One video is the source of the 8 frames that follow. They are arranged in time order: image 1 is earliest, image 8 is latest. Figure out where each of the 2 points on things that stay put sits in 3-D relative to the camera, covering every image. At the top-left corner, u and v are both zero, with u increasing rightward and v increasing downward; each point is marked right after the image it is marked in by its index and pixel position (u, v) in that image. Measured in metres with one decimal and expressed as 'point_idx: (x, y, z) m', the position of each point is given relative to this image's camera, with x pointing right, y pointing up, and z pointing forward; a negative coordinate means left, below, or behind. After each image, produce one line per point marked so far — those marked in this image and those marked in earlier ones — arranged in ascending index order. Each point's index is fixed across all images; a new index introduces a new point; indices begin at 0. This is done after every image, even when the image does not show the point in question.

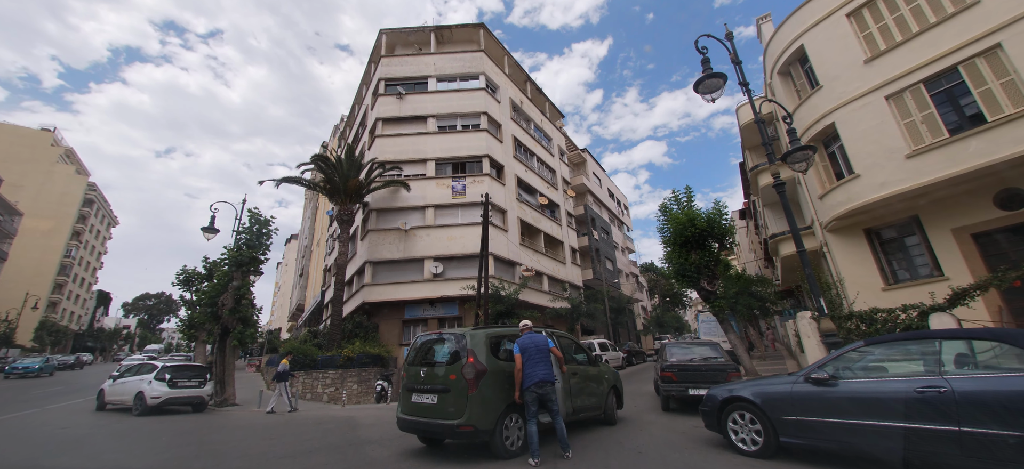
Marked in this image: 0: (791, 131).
0: (+5.5, +2.0, +7.4) m
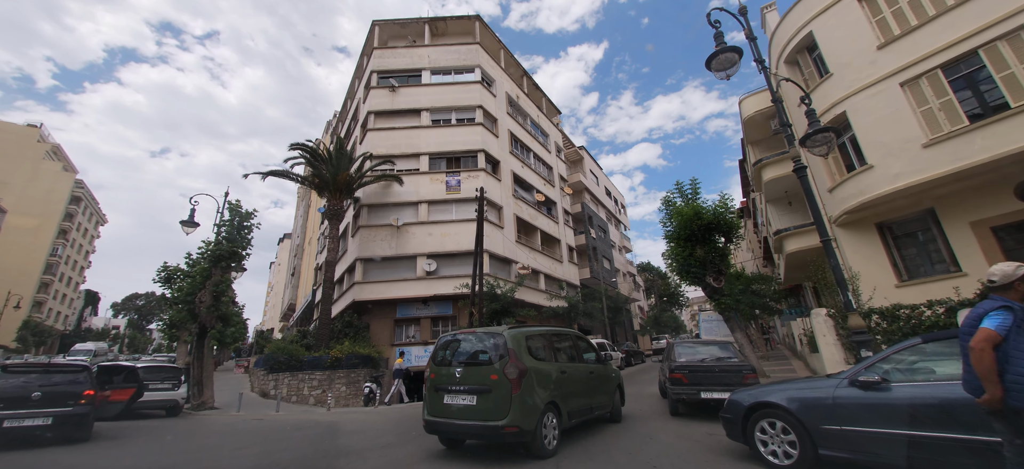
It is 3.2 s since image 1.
0: (+5.5, +2.2, +6.8) m
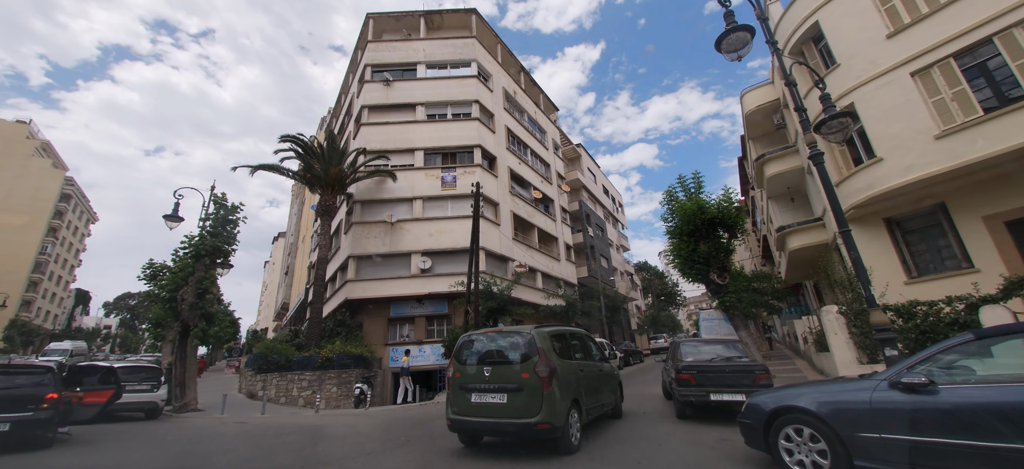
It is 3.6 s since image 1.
0: (+5.4, +2.4, +6.4) m
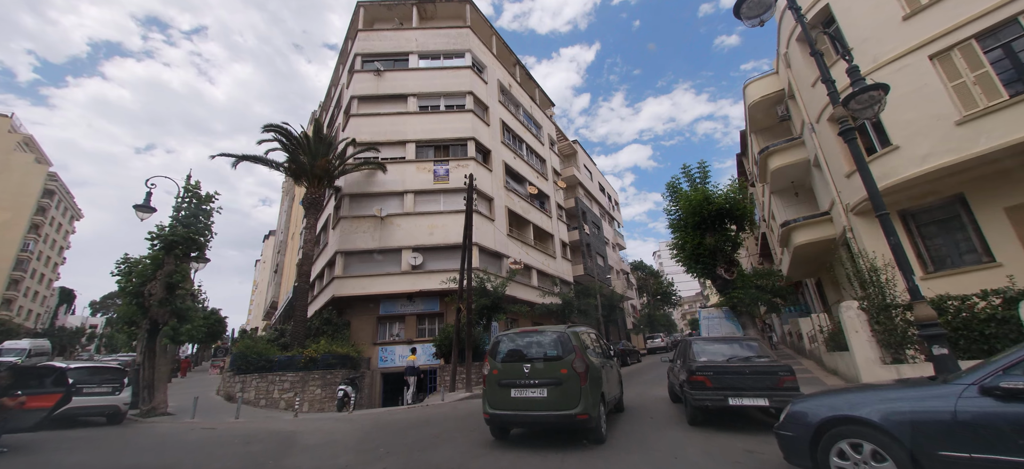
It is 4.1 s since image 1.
0: (+5.3, +2.6, +5.8) m
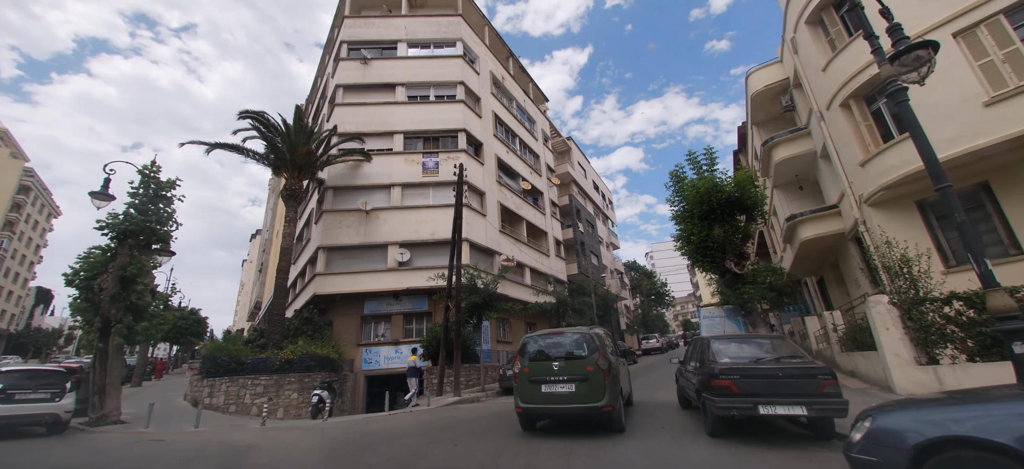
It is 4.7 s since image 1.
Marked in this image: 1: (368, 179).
0: (+5.2, +2.8, +5.1) m
1: (-7.3, +2.9, +19.0) m
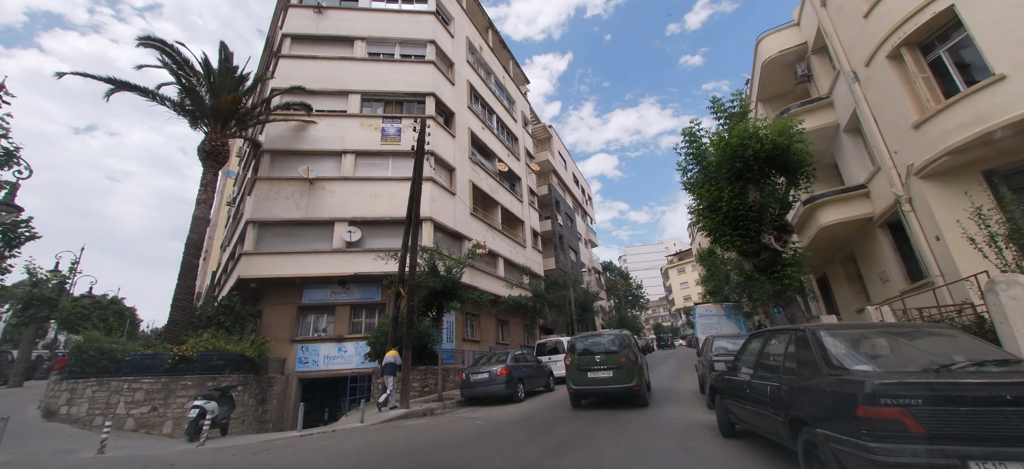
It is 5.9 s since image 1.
0: (+5.0, +3.5, +2.9) m
1: (-8.4, +3.9, +16.0) m
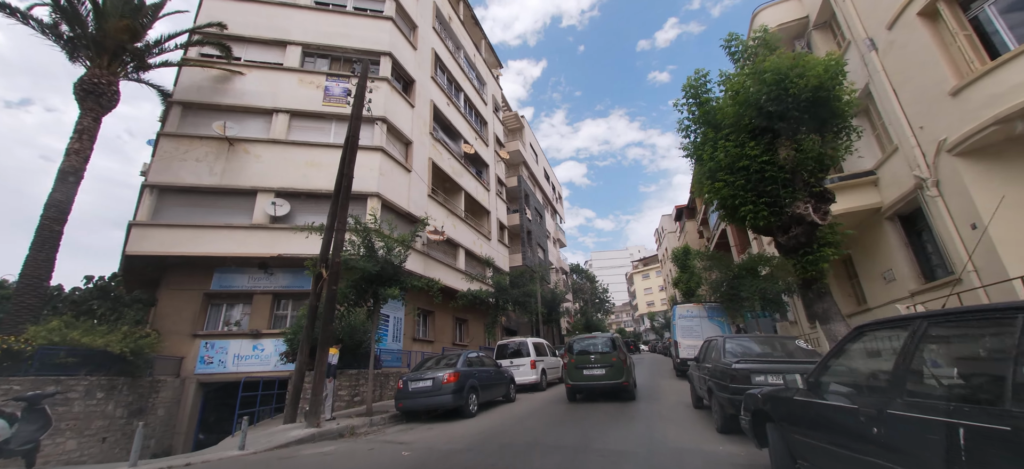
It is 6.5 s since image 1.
0: (+4.9, +3.9, +1.4) m
1: (-9.7, +4.9, +13.2) m
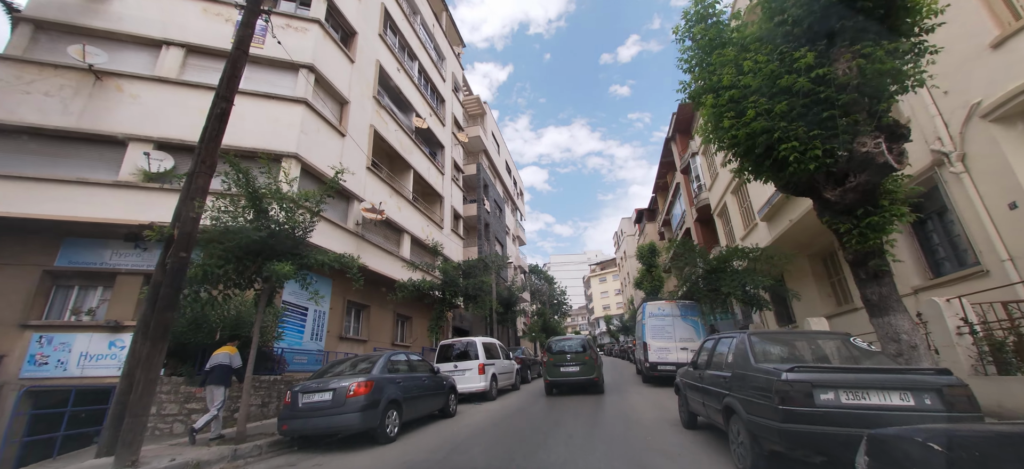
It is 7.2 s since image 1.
0: (+4.8, +4.4, 0.0) m
1: (-10.8, +5.9, +10.1) m
